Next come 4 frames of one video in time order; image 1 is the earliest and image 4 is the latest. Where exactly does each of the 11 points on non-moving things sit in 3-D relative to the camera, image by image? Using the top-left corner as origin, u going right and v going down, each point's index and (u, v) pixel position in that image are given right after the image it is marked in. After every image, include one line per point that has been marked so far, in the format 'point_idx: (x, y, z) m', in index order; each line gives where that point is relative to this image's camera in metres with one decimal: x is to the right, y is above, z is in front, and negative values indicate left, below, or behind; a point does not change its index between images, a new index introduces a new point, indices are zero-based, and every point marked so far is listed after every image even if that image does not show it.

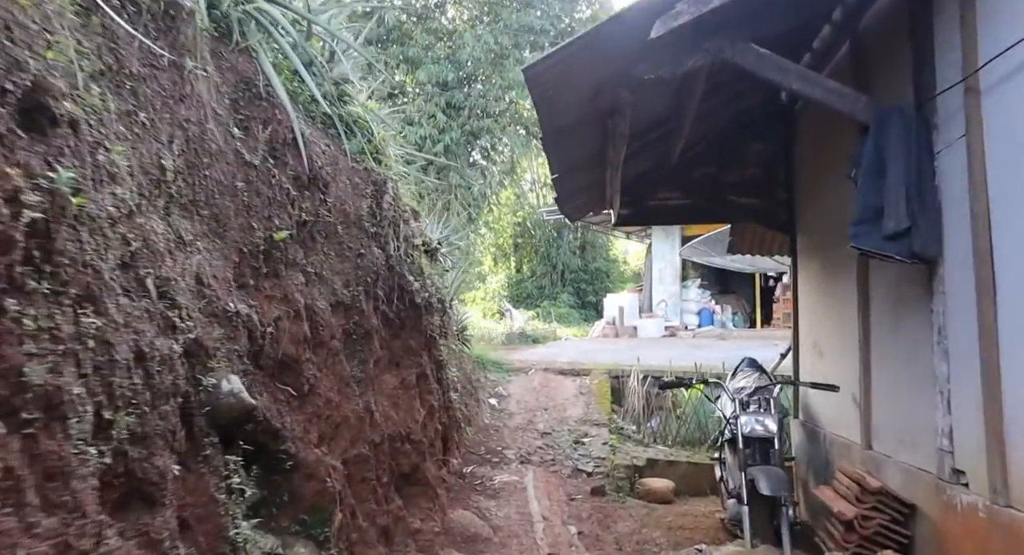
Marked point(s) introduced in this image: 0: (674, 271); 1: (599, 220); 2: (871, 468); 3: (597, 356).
0: (+4.1, +0.2, +16.2) m
1: (+2.3, +1.6, +17.3) m
2: (+1.4, -0.7, +2.5) m
3: (+1.6, -1.5, +12.2) m
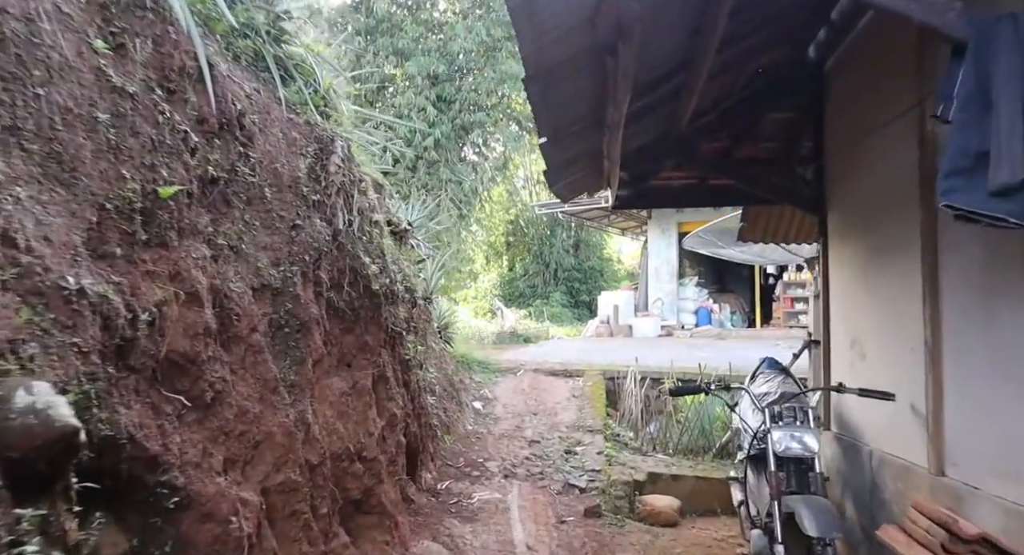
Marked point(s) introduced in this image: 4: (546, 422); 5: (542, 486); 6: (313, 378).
0: (+3.9, +0.2, +15.7) m
1: (+2.1, +1.7, +16.8) m
2: (+1.3, -0.7, +1.9) m
3: (+1.4, -1.4, +11.6) m
4: (+0.3, -1.4, +6.1) m
5: (+0.2, -1.3, +4.1) m
6: (-0.8, -0.4, +2.4) m
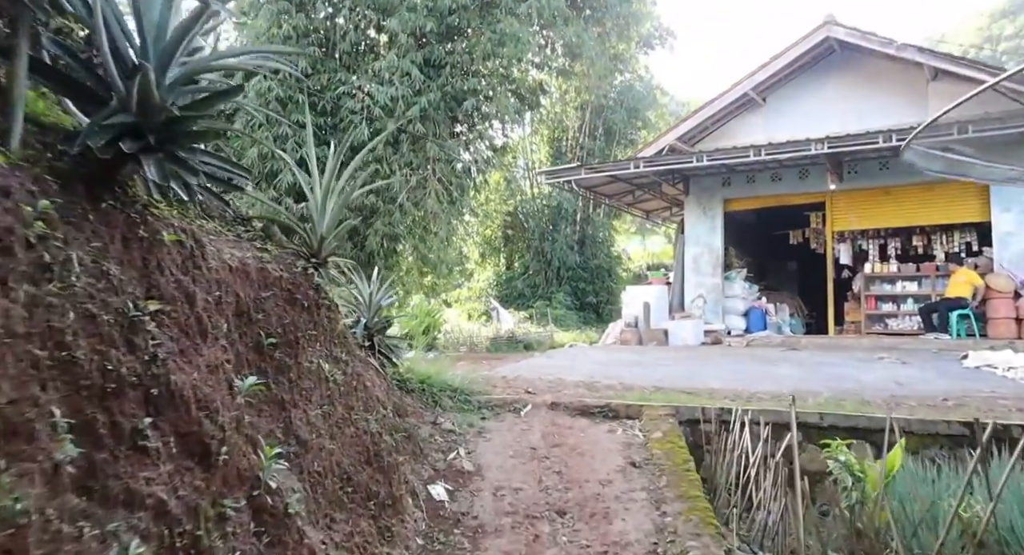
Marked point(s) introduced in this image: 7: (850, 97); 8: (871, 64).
0: (+3.8, +0.4, +12.3) m
1: (+2.1, +1.9, +13.3) m
2: (+1.3, -0.4, -1.5) m
3: (+1.4, -1.2, +8.2) m
4: (+0.3, -1.1, +2.7) m
5: (+0.2, -1.1, +0.7) m
6: (-0.8, -0.1, -1.0) m
7: (+5.9, +3.2, +11.3) m
8: (+6.2, +3.7, +11.1) m
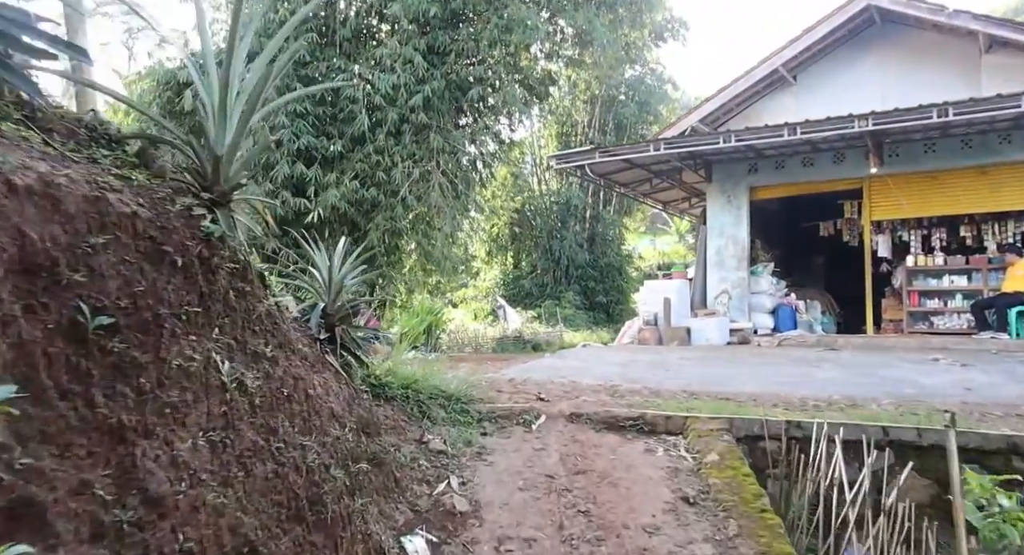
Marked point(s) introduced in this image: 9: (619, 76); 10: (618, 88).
0: (+4.0, +0.5, +11.3) m
1: (+2.2, +2.0, +12.4) m
2: (+1.3, -0.2, -2.5) m
3: (+1.5, -1.1, +7.2) m
4: (+0.3, -1.0, +1.7) m
5: (+0.2, -0.9, -0.3) m
6: (-0.8, +0.1, -2.0) m
7: (+6.0, +3.3, +10.2) m
8: (+6.3, +3.8, +10.1) m
9: (+3.0, +5.6, +17.4) m
10: (+3.1, +5.5, +18.1) m
